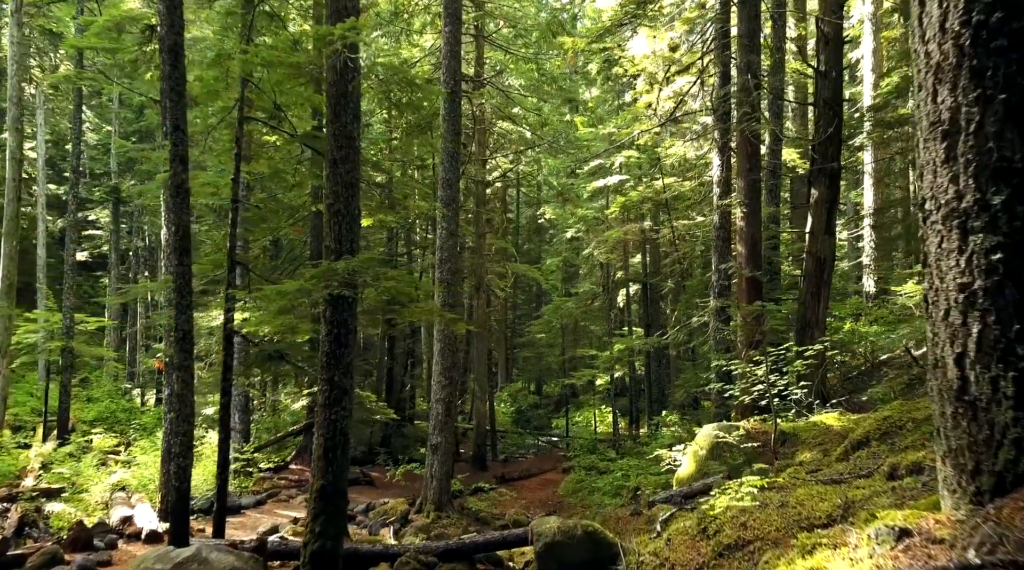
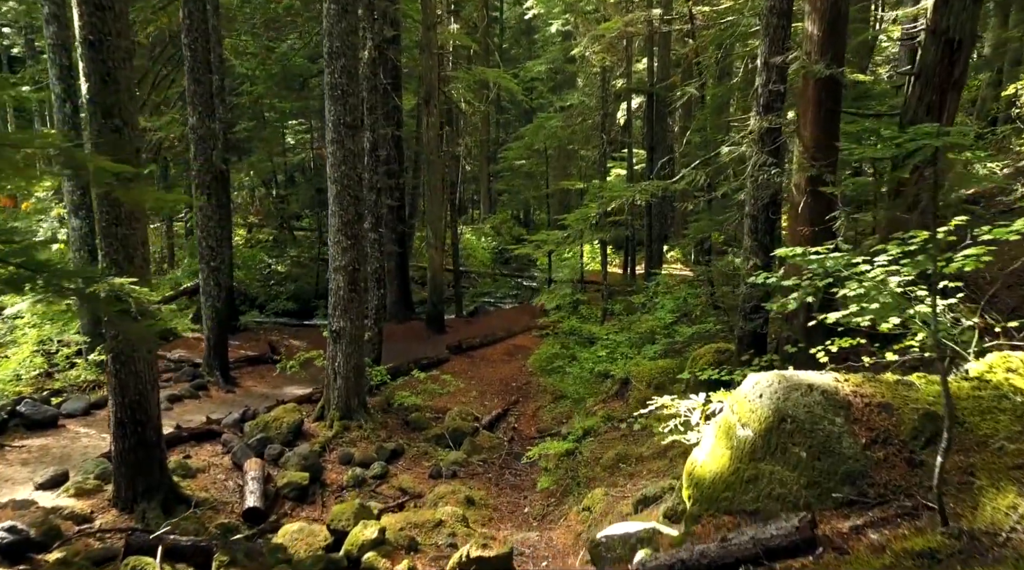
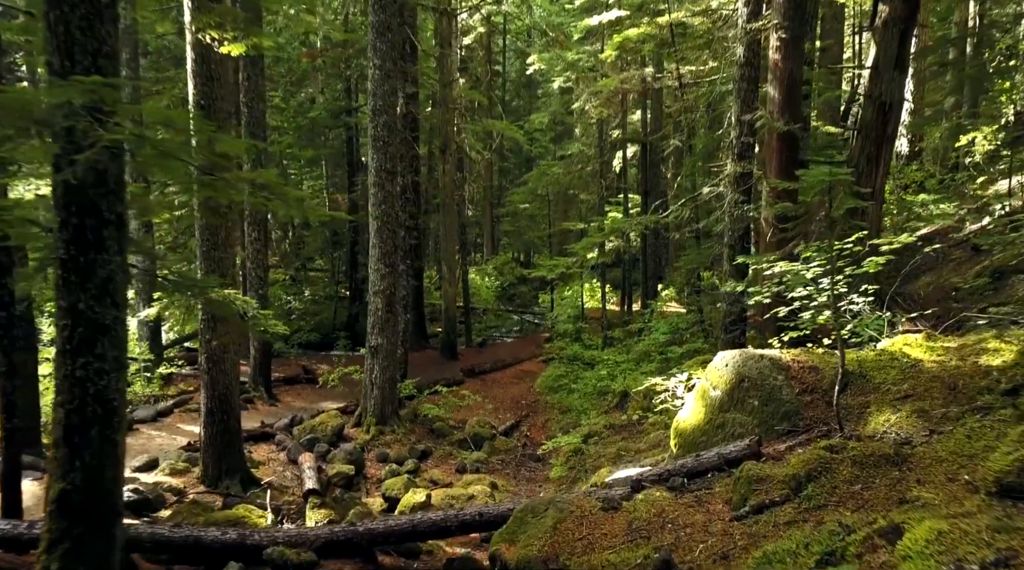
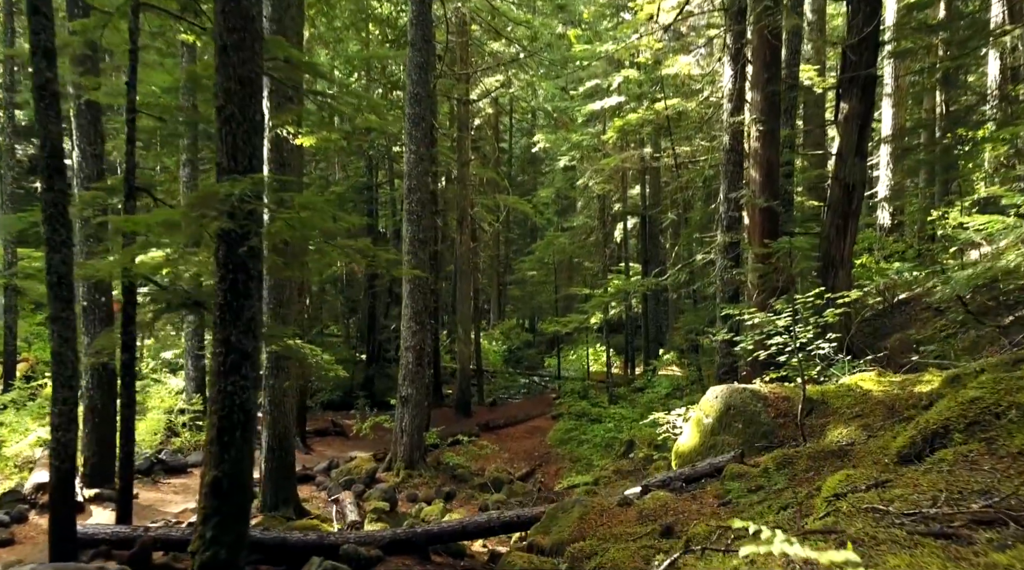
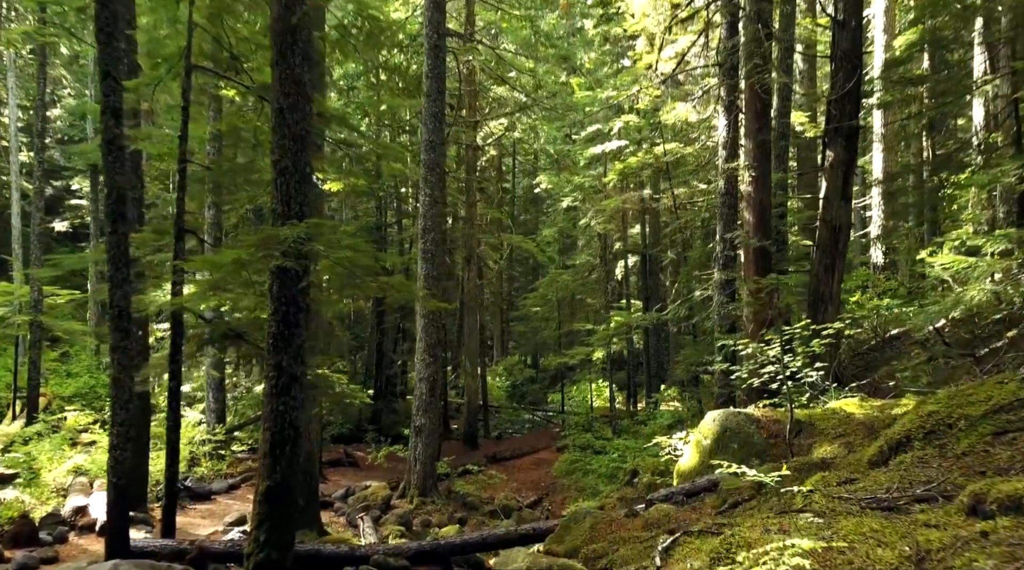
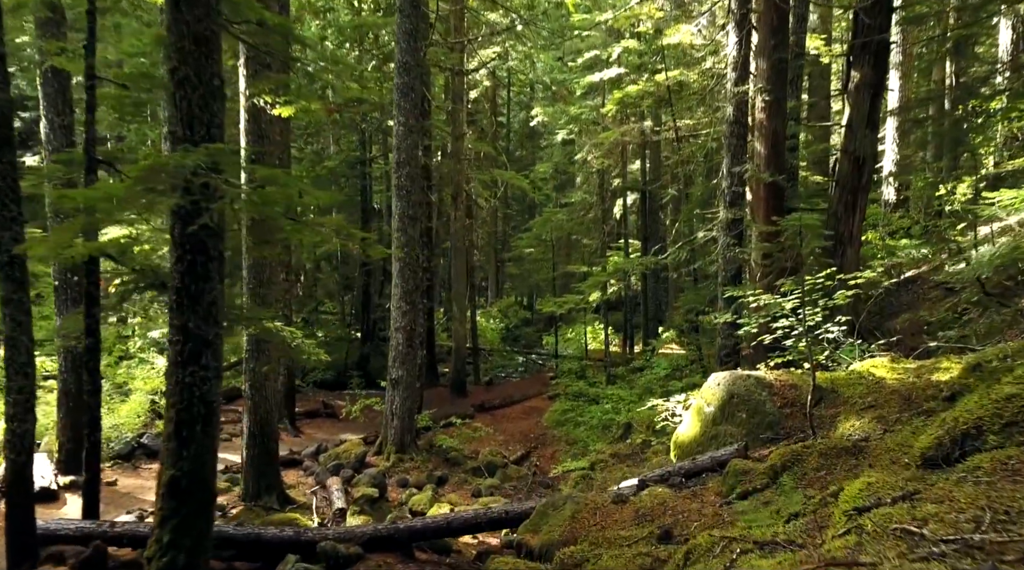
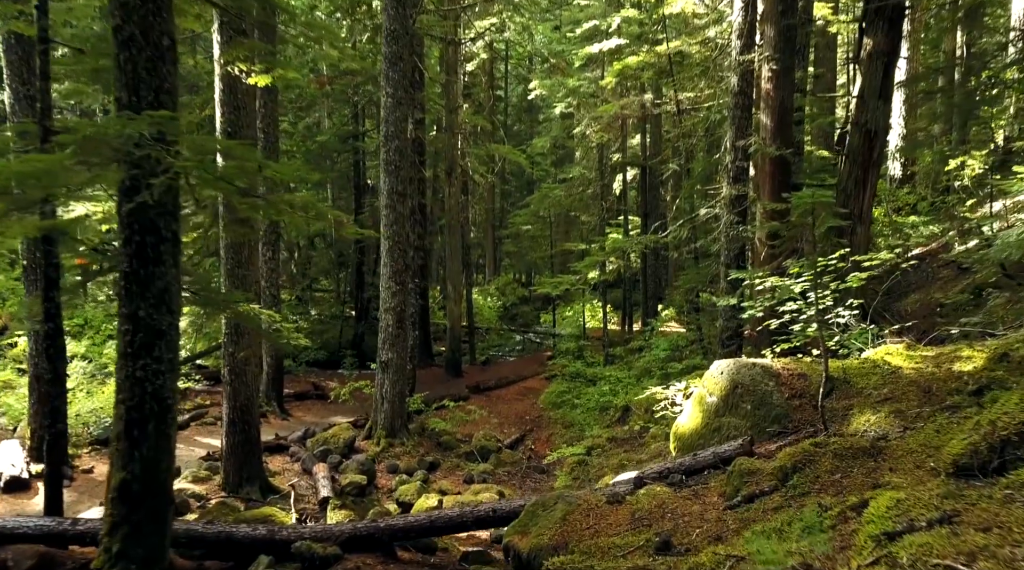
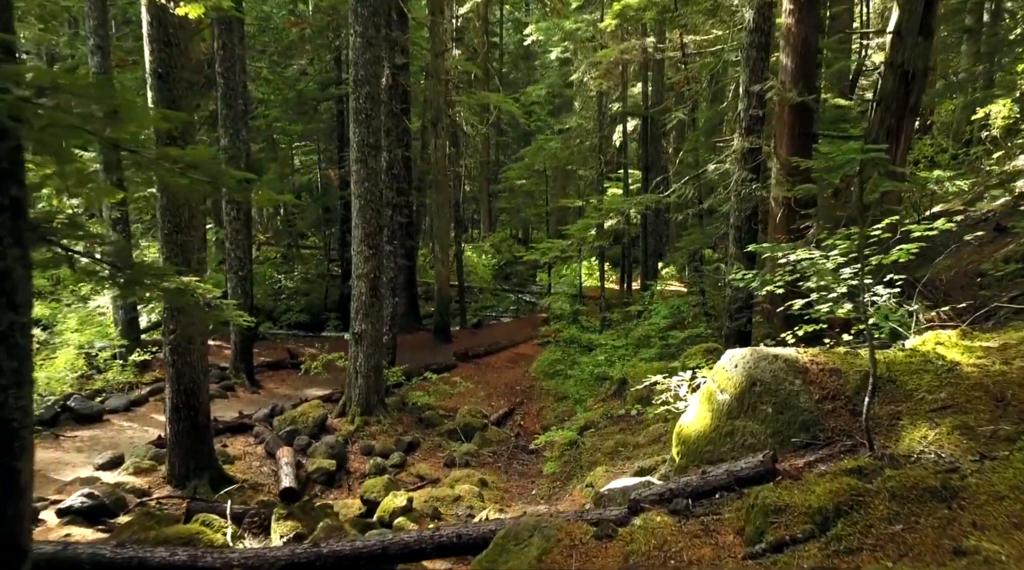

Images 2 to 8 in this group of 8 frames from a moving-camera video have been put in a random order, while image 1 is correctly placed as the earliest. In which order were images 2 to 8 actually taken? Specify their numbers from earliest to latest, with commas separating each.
5, 4, 6, 7, 3, 8, 2
